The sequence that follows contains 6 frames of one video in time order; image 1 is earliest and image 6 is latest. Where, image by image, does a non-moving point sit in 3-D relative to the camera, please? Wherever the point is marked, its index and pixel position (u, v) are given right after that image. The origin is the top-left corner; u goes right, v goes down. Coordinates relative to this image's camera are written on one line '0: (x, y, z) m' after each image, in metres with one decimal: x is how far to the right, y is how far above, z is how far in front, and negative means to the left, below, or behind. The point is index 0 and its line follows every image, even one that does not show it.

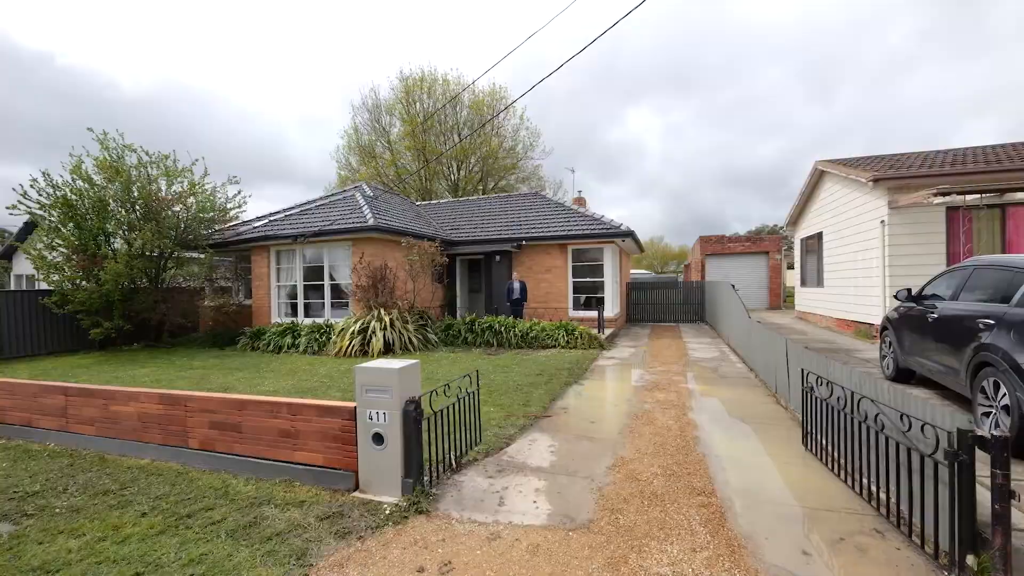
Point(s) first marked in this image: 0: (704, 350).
0: (+4.1, -1.4, +9.1) m
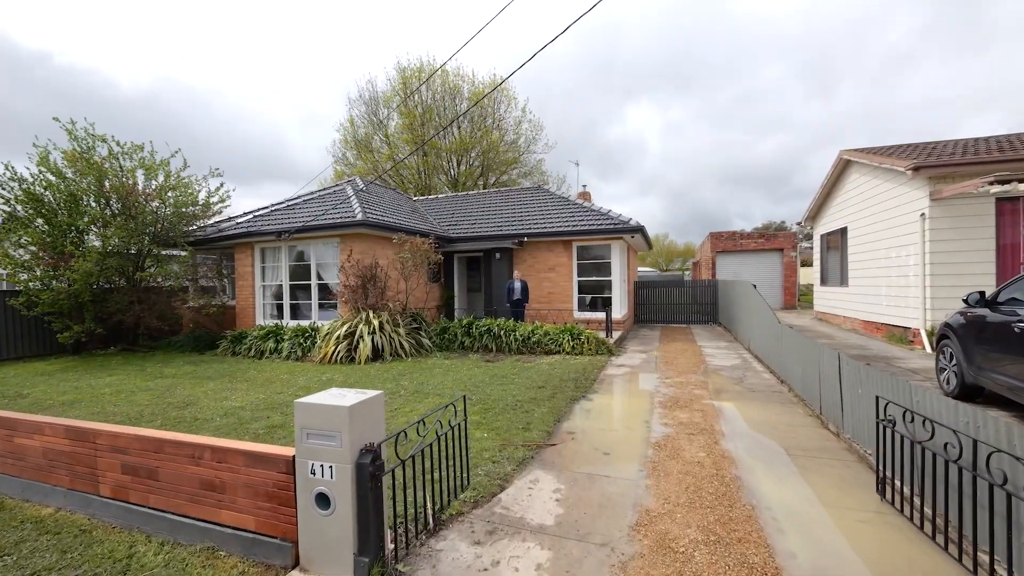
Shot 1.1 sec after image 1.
0: (+4.1, -1.4, +8.3) m
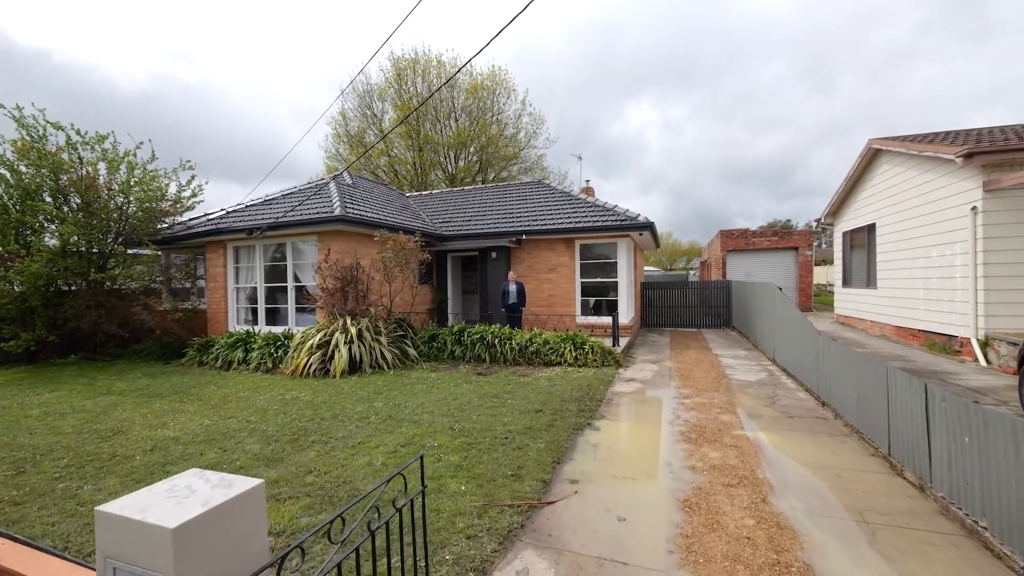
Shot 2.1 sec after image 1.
0: (+4.0, -1.5, +7.3) m
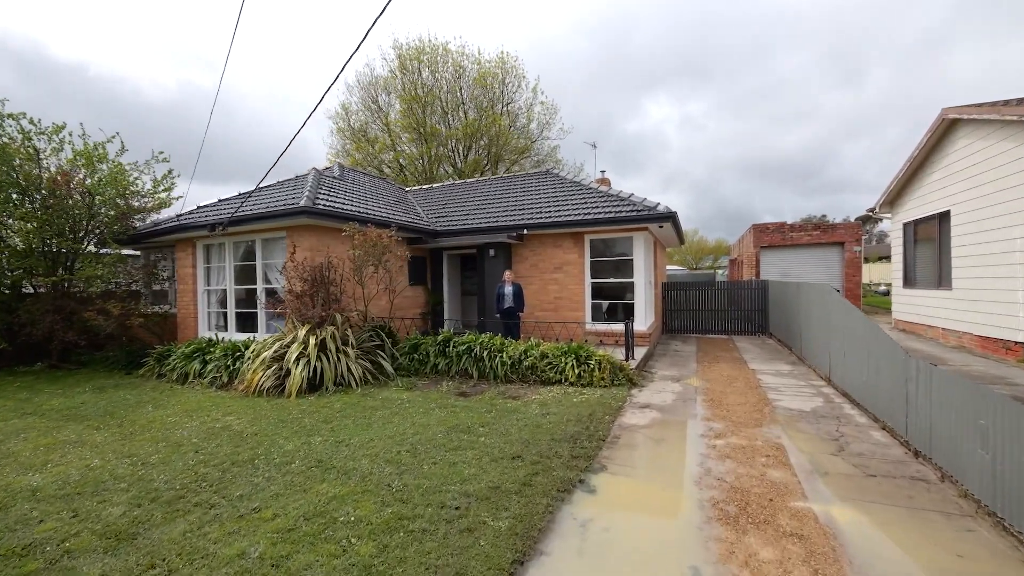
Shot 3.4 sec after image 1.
0: (+3.8, -1.5, +5.8) m
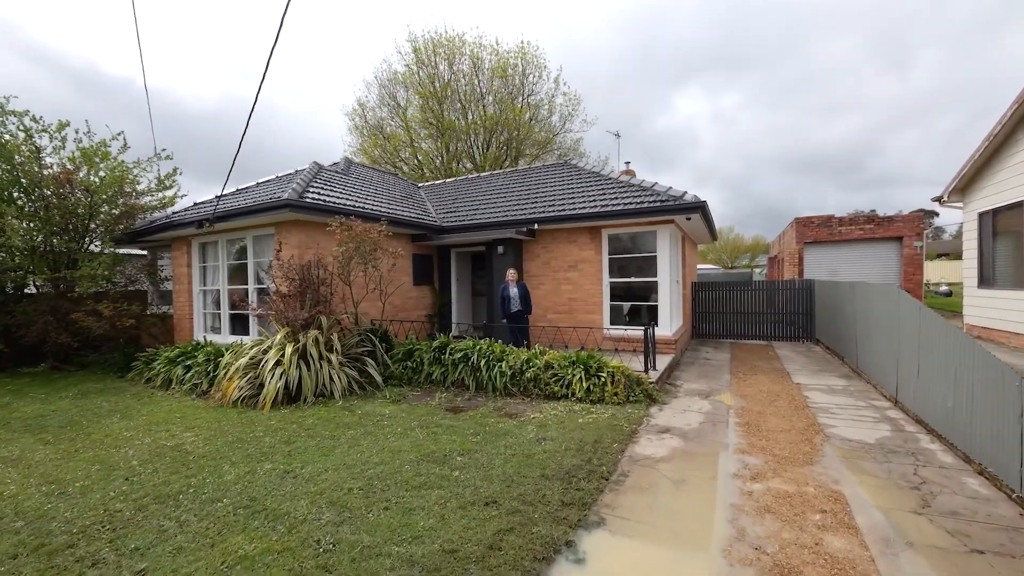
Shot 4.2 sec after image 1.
0: (+3.7, -1.5, +4.7) m
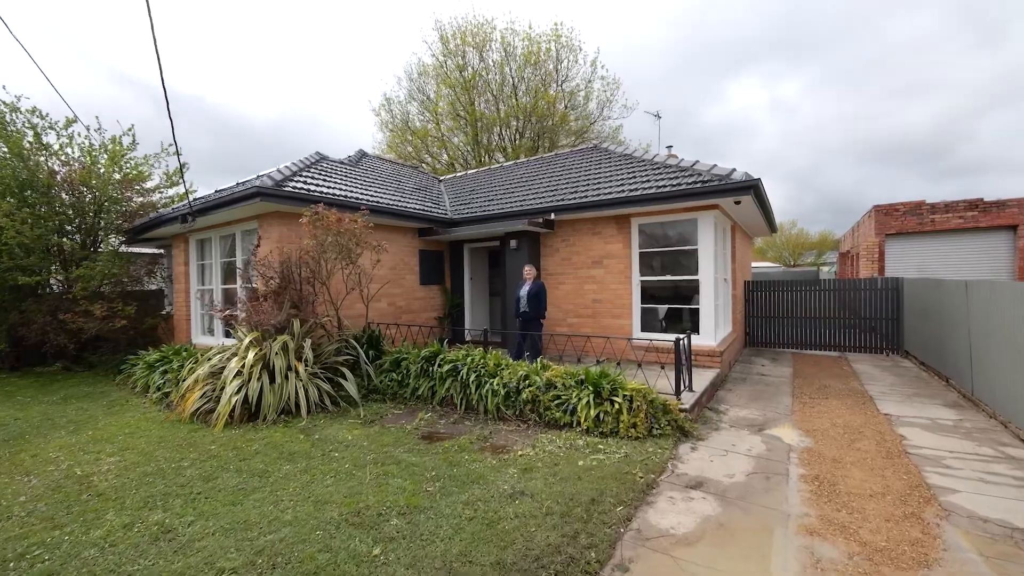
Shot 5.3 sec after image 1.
0: (+3.5, -1.5, +3.2) m
